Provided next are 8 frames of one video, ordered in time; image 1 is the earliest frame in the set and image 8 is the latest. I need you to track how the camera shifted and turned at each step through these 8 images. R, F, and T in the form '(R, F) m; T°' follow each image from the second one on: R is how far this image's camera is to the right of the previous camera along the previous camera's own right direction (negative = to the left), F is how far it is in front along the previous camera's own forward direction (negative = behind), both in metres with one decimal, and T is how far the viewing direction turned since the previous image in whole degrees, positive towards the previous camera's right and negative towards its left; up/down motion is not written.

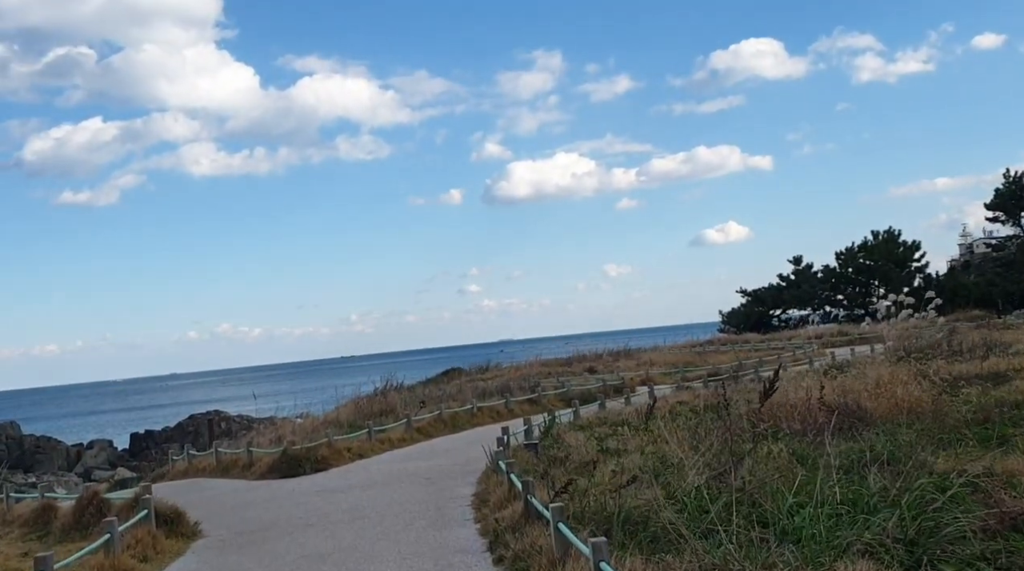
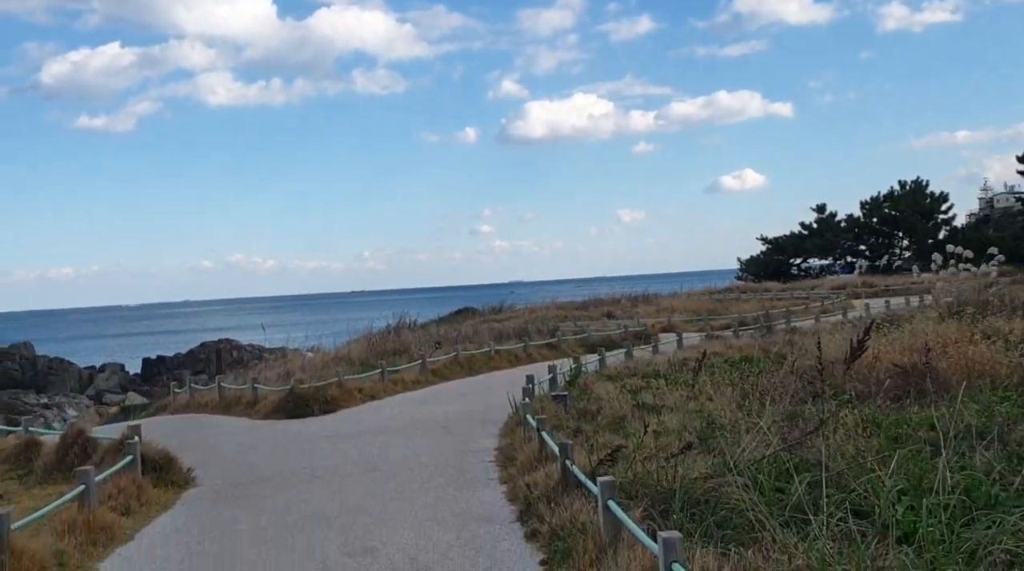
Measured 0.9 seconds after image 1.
(-0.2, +1.3) m; -1°
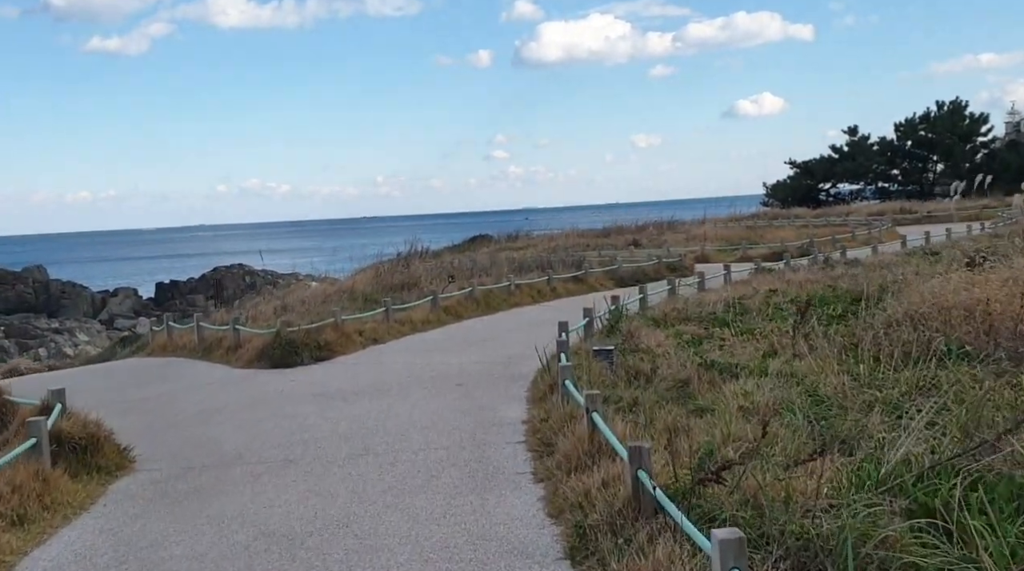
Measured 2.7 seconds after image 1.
(-0.2, +2.6) m; -1°
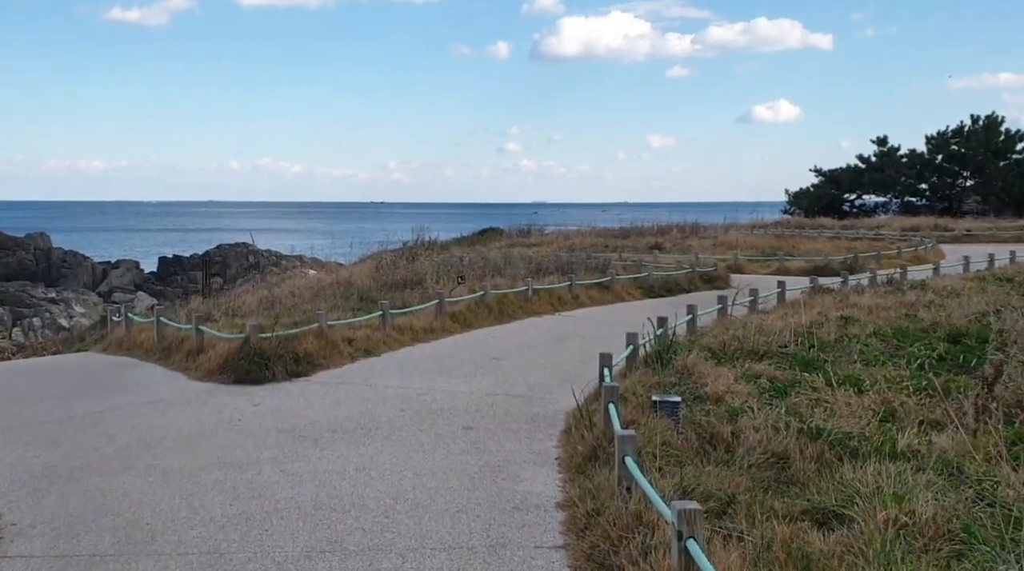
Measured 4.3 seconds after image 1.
(-0.2, +2.5) m; 0°
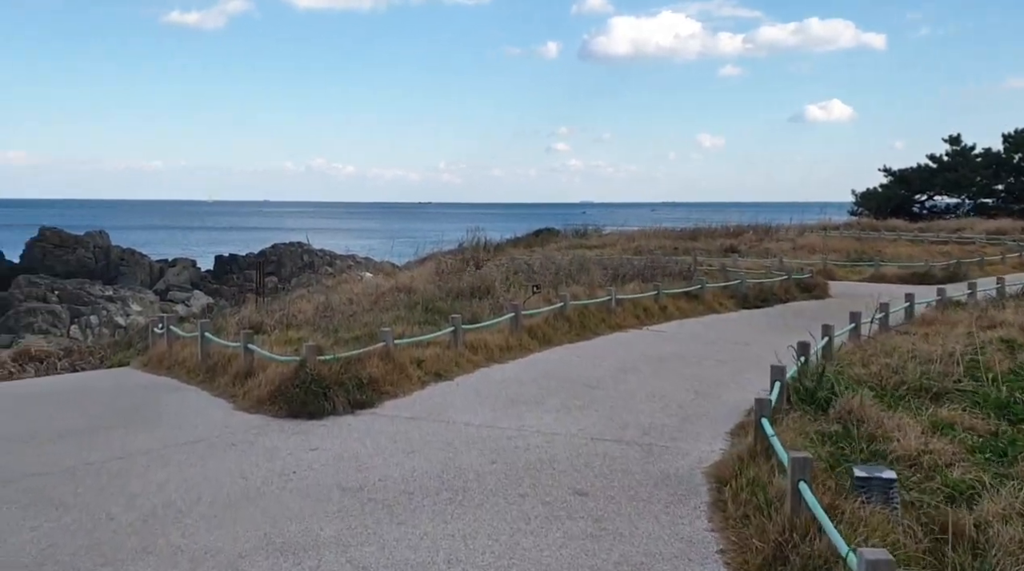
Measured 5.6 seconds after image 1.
(-0.5, +1.9) m; -3°
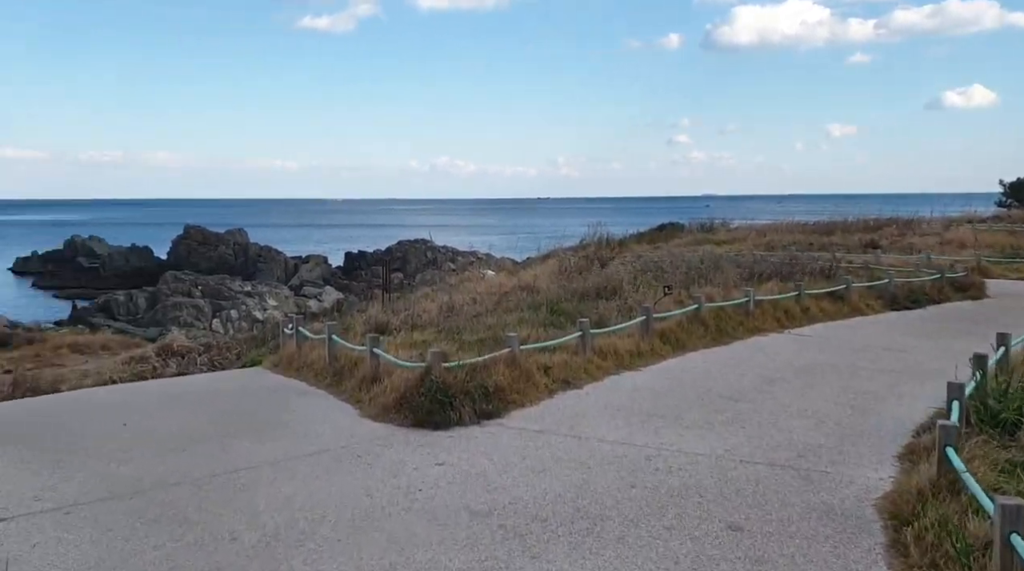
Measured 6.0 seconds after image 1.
(-0.1, +0.6) m; -7°
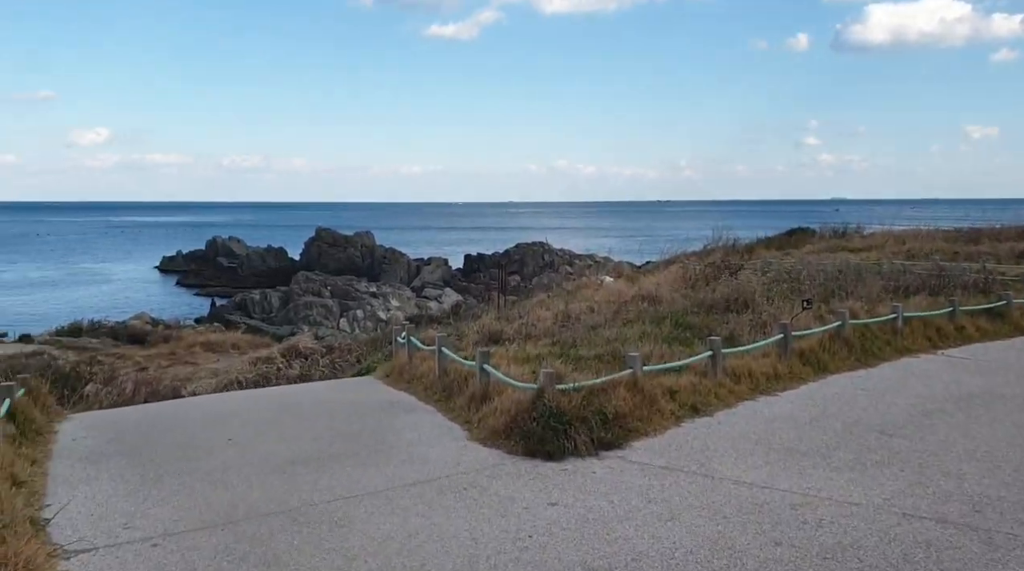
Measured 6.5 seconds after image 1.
(0.0, +0.9) m; -7°
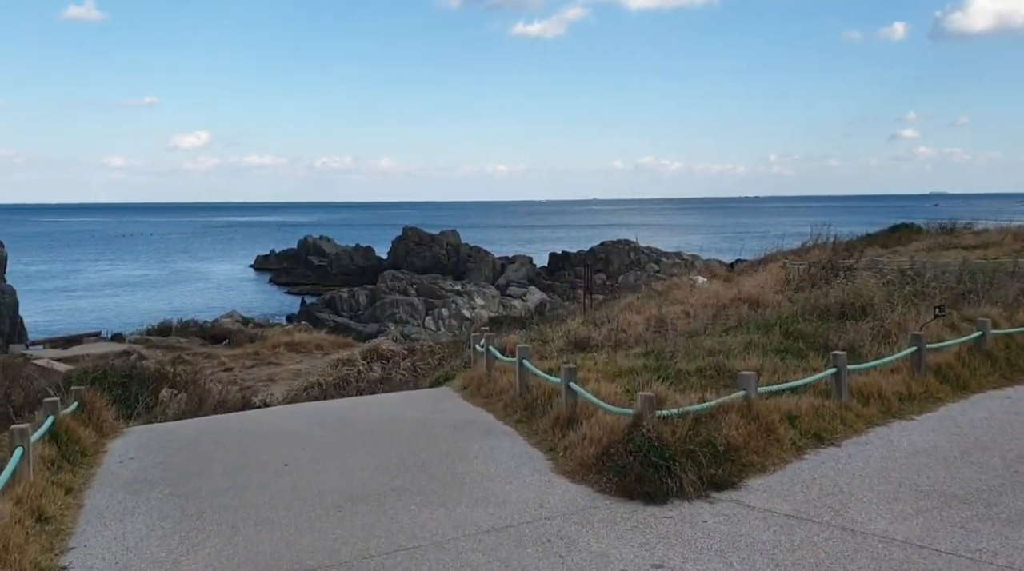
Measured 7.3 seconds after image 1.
(-0.1, +1.3) m; -5°
